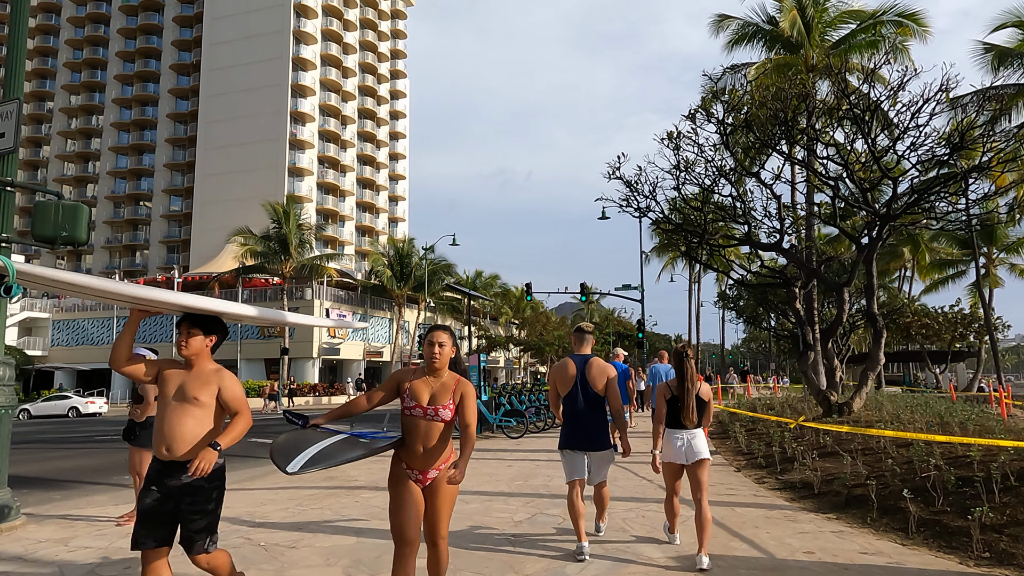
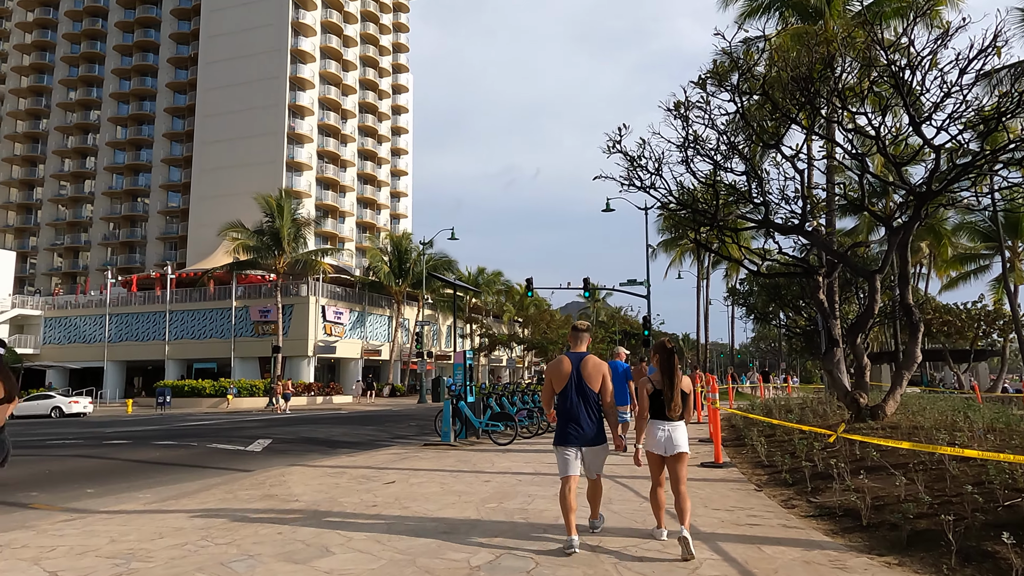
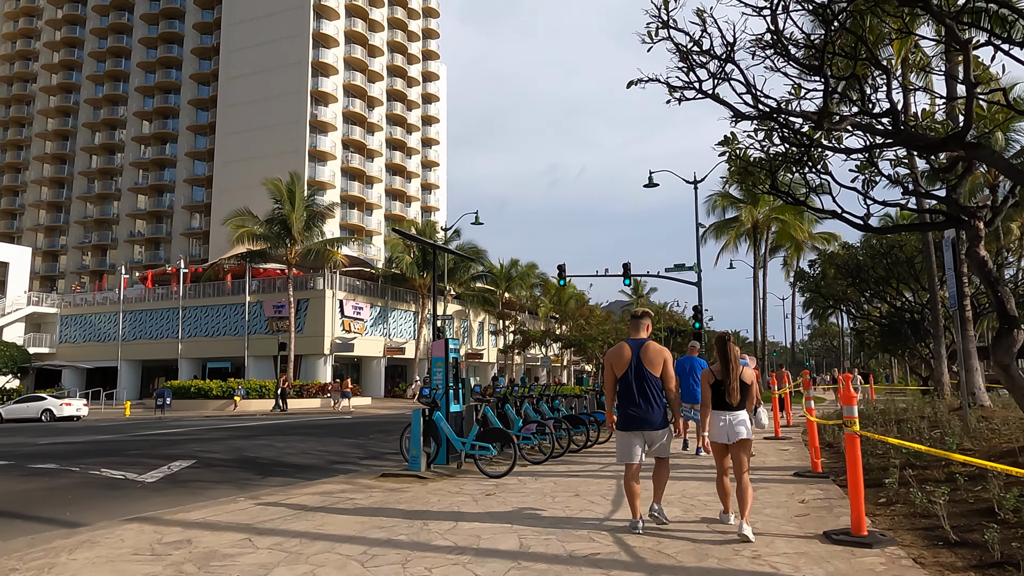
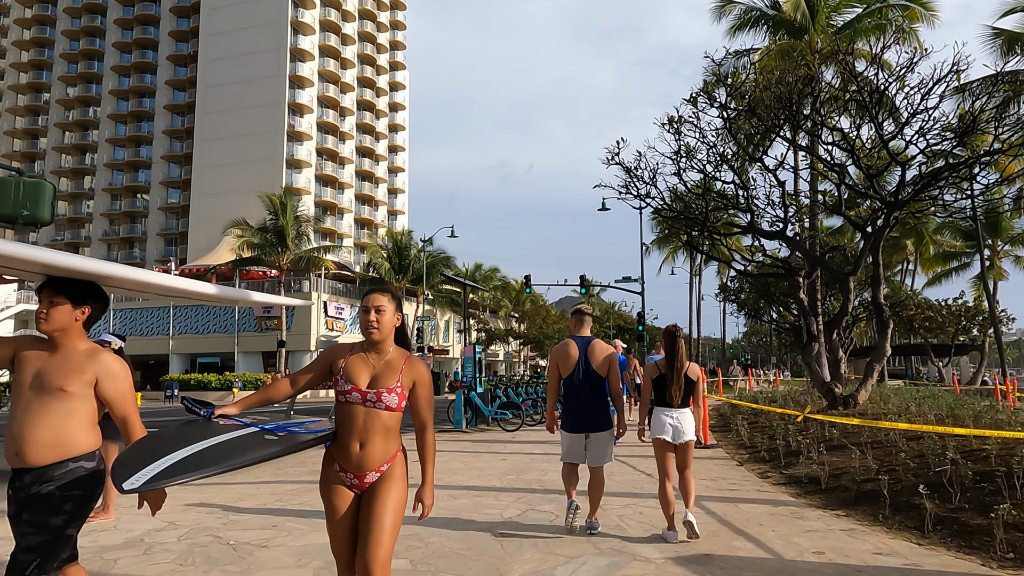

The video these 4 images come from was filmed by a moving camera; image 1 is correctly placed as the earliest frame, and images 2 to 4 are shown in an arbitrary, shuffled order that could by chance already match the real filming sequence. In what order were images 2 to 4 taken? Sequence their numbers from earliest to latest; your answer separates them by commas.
4, 2, 3
